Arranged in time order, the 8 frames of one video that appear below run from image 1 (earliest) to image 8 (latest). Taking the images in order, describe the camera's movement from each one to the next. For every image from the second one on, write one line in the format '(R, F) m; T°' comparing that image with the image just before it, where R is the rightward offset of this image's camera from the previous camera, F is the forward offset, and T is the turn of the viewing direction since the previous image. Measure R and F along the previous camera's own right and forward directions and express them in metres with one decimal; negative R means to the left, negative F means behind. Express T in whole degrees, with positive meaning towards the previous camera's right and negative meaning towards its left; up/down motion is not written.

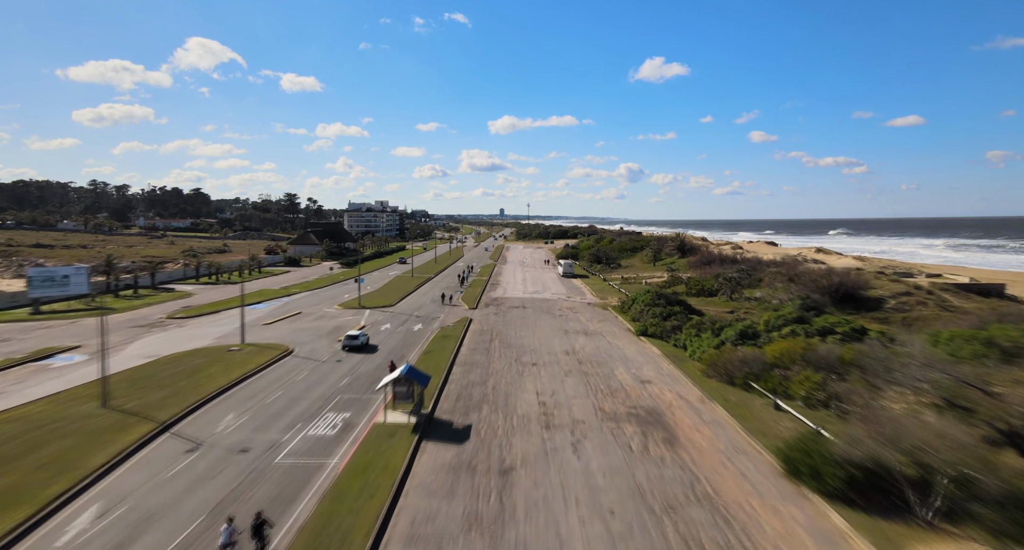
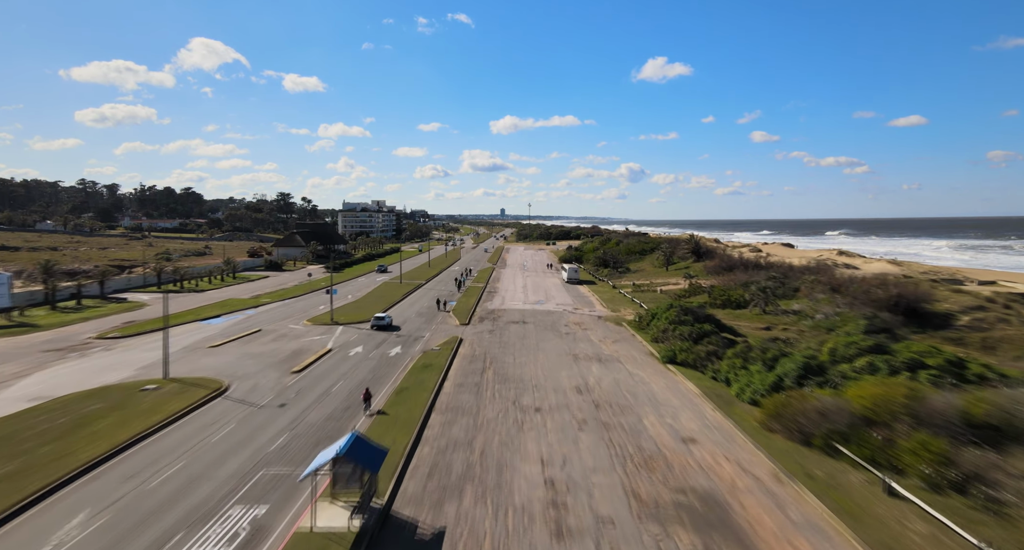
(+0.2, +6.3) m; 0°
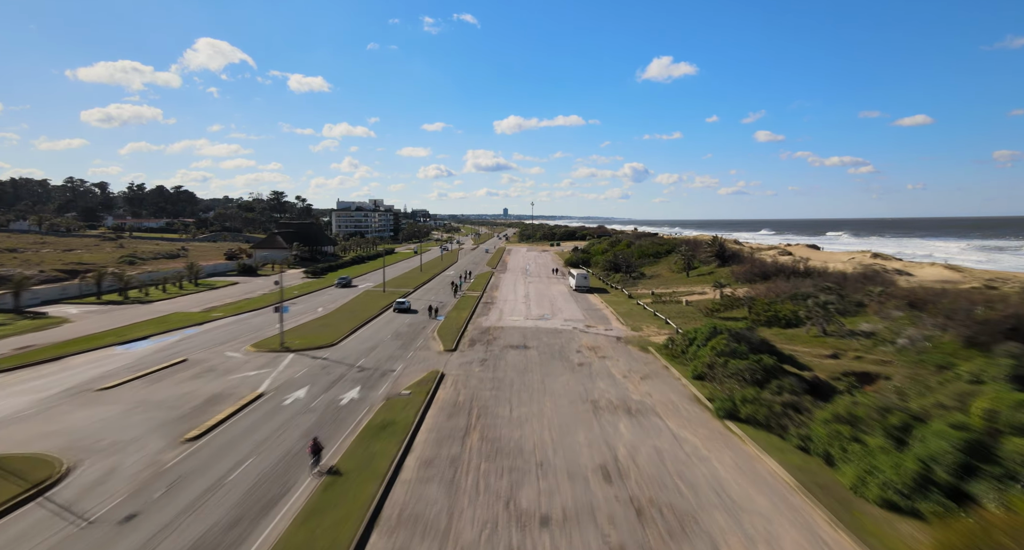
(+0.3, +7.8) m; 0°
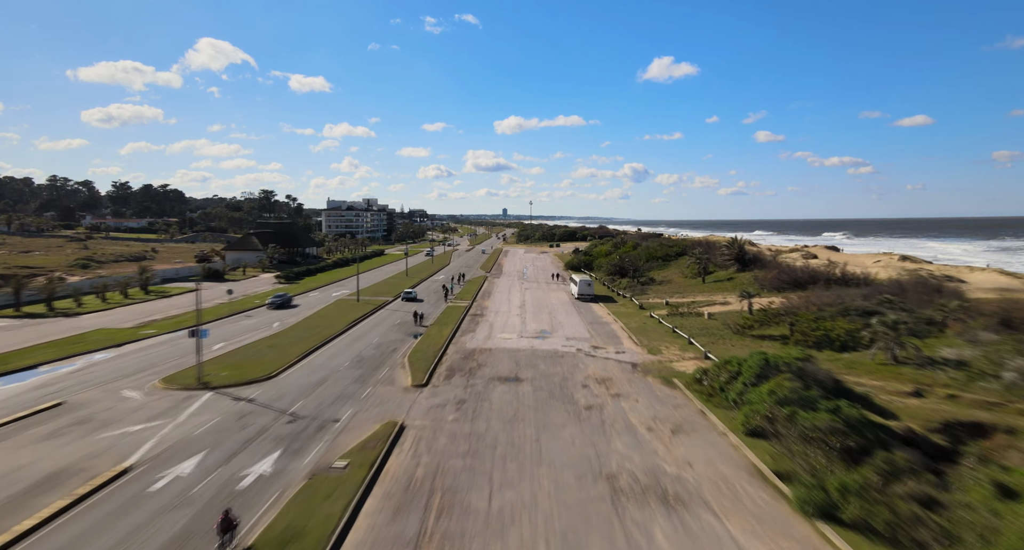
(+0.6, +6.8) m; 0°
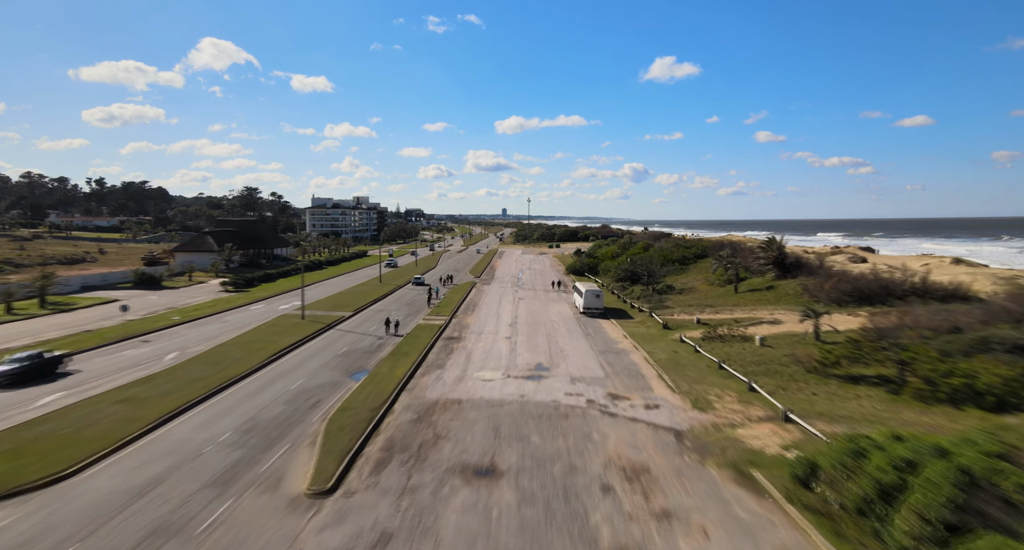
(+0.9, +10.0) m; 0°
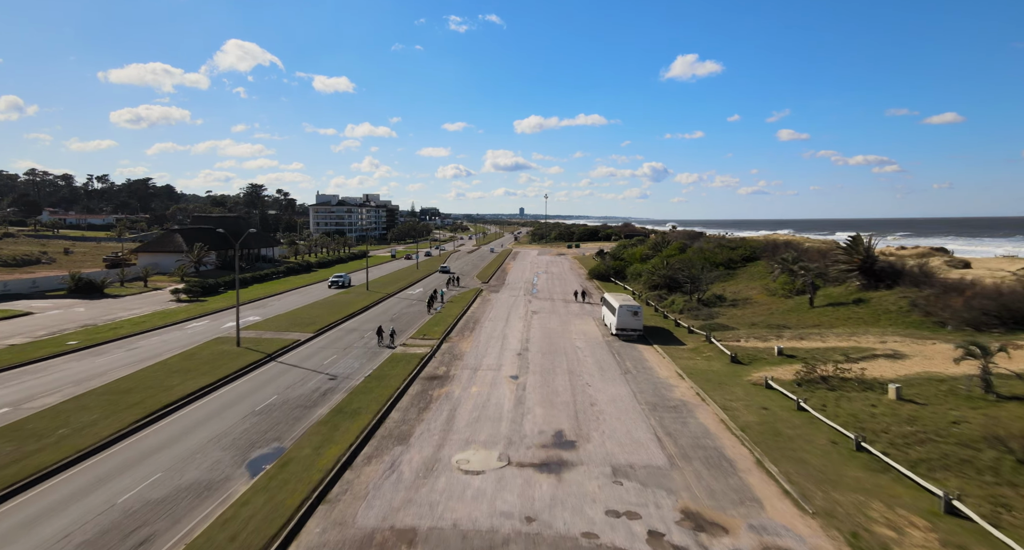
(+0.4, +9.9) m; -2°
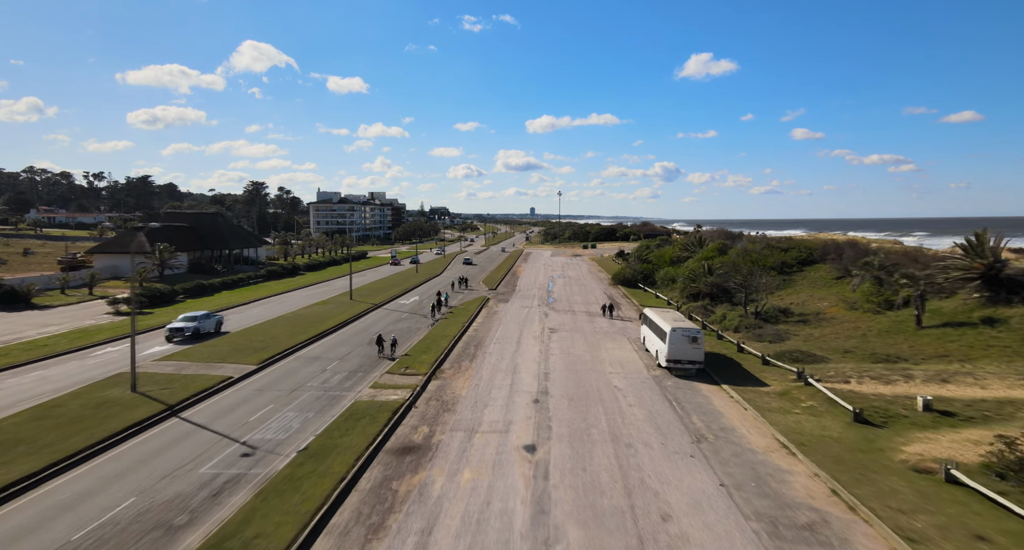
(-0.1, +8.4) m; -1°
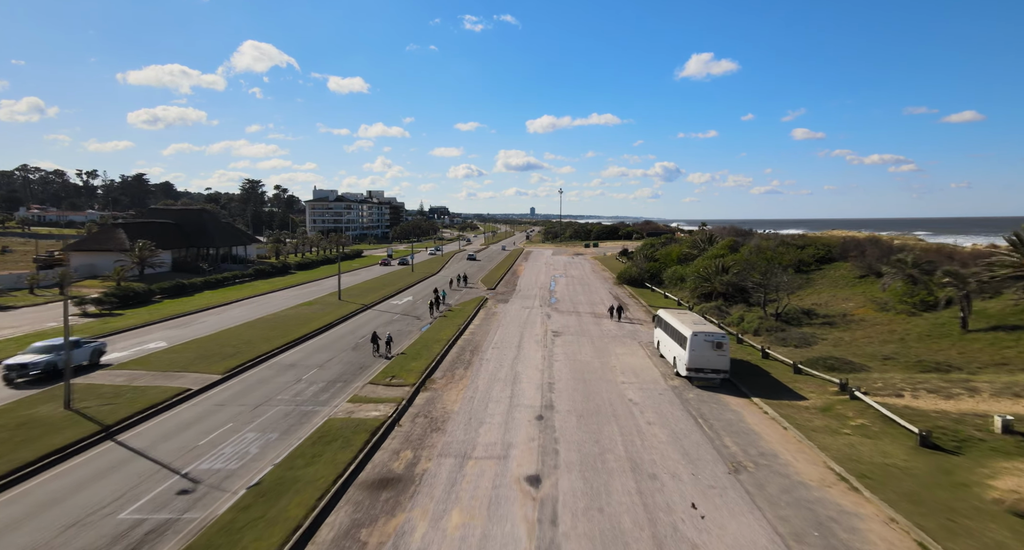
(0.0, +2.8) m; 0°
